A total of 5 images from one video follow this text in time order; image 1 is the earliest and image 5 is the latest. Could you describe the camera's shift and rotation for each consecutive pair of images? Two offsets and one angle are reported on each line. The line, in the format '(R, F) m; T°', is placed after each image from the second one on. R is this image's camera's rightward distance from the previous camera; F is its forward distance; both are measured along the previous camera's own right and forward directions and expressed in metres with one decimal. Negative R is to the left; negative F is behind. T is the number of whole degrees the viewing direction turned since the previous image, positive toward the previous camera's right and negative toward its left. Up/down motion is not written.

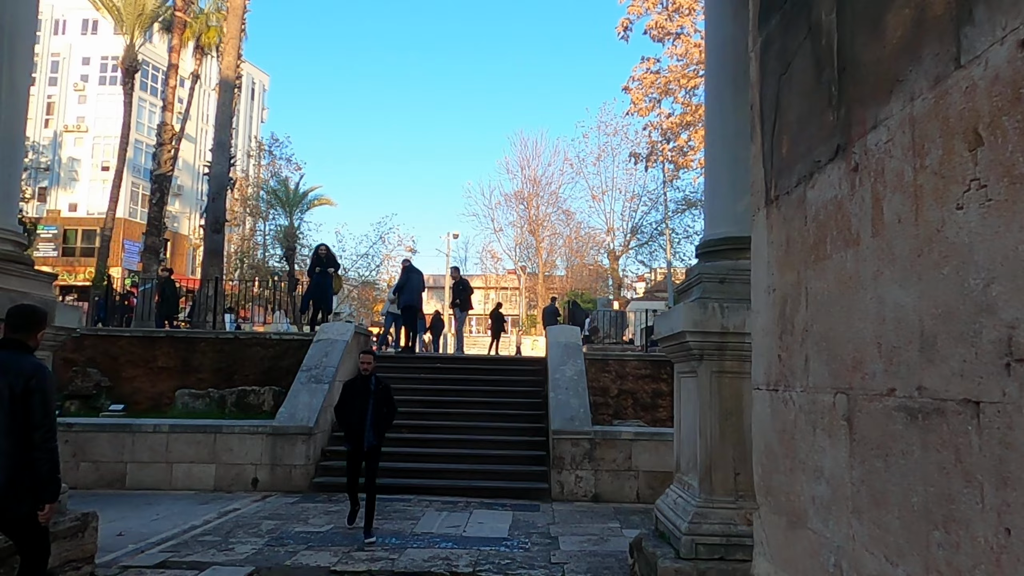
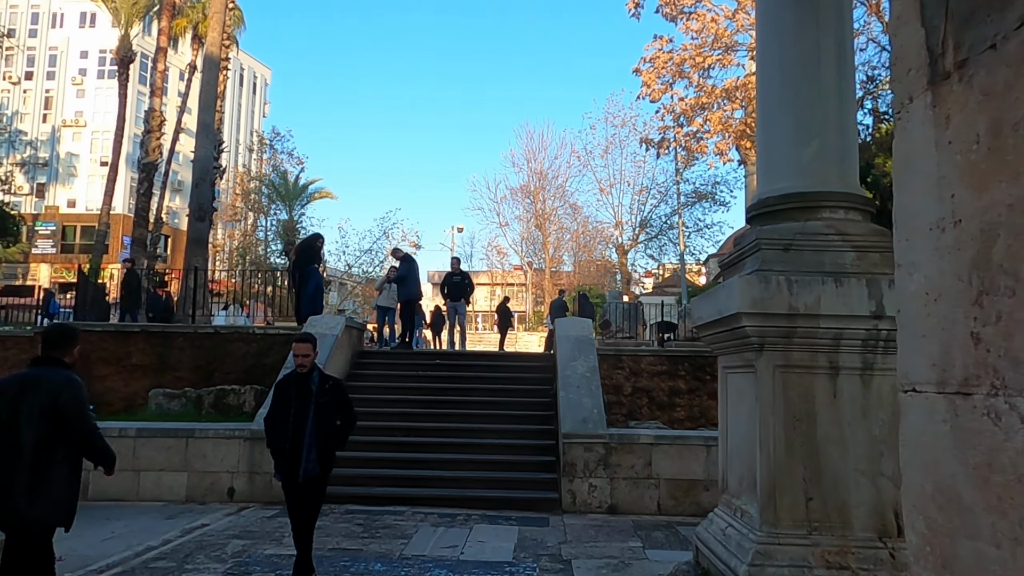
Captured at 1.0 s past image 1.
(0.0, +1.0) m; -1°
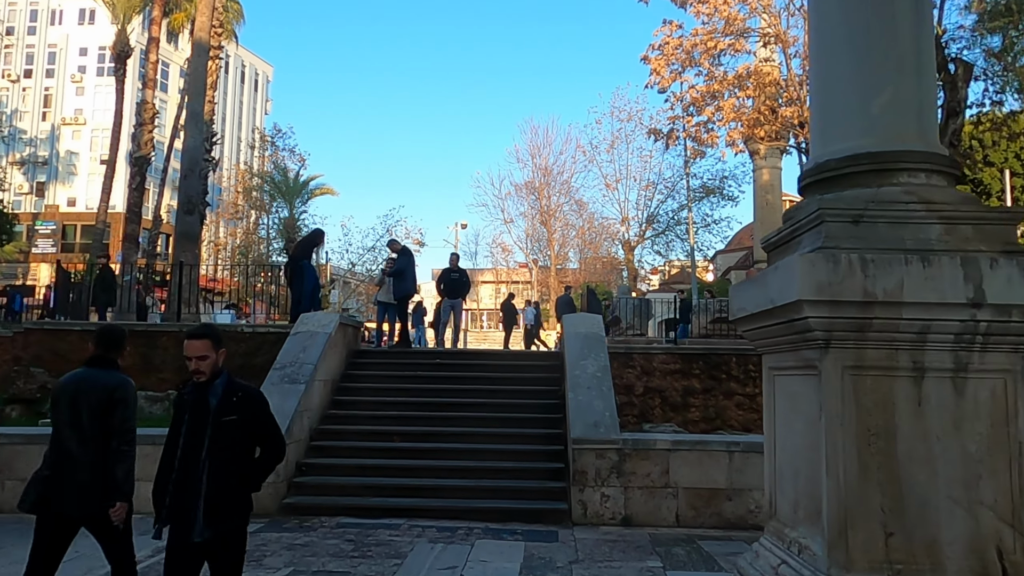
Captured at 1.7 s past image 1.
(0.0, +0.6) m; 0°
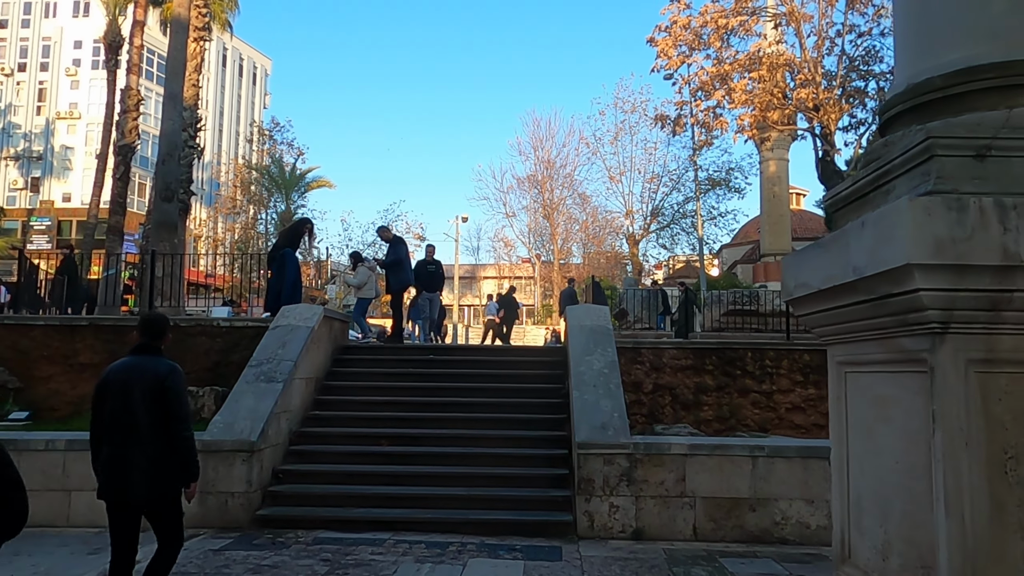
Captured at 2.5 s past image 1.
(+0.1, +0.8) m; 0°
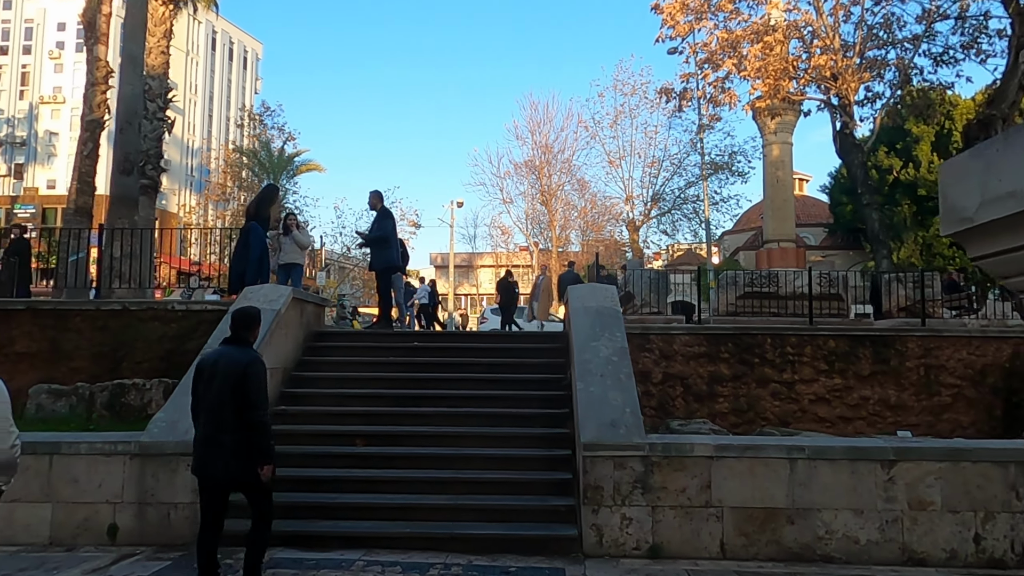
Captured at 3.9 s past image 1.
(0.0, +1.1) m; 0°
